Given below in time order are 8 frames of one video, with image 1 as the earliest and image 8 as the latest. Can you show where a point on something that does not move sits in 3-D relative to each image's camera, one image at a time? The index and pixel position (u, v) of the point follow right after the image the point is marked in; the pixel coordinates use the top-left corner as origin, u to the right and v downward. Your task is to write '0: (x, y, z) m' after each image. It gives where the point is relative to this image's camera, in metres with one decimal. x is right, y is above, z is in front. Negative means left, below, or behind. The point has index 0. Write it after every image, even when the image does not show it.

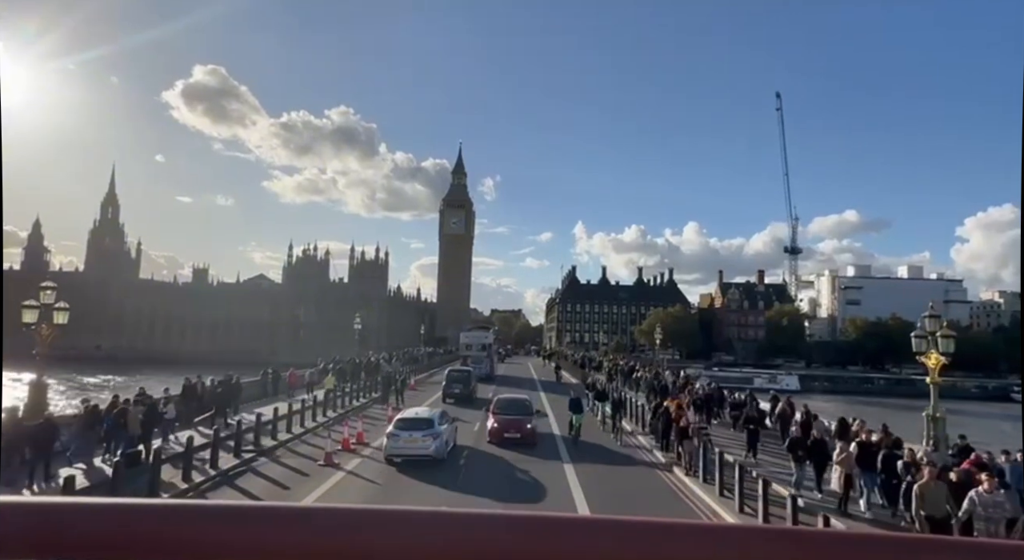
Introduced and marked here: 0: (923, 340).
0: (+8.6, -1.3, +14.8) m
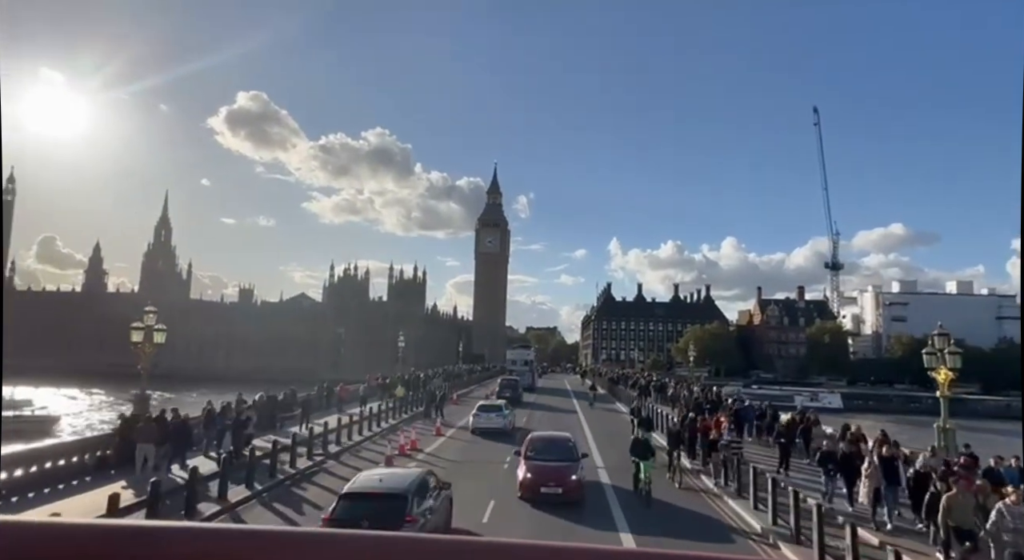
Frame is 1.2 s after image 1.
0: (+9.4, -1.7, +15.6) m
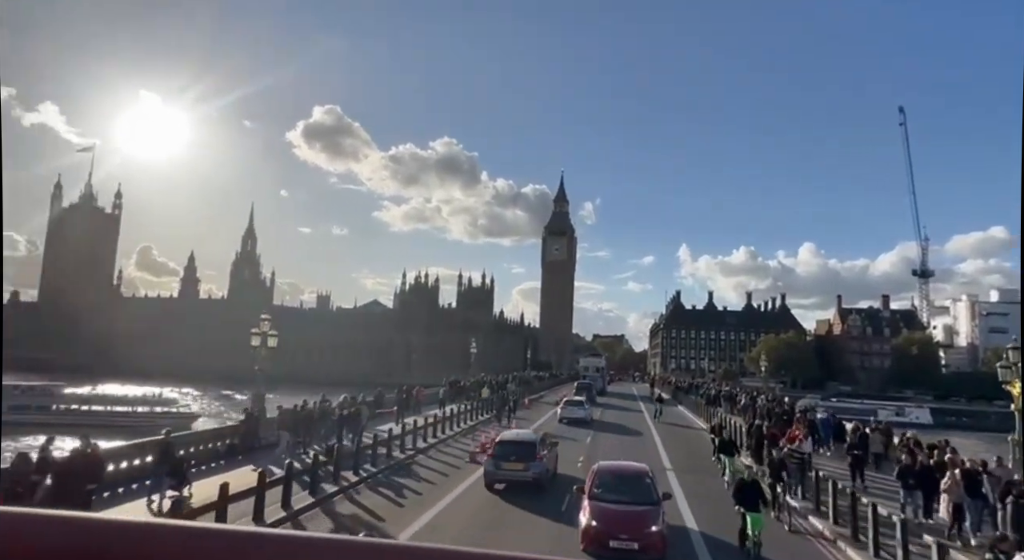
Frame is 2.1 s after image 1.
0: (+11.1, -2.0, +15.6) m
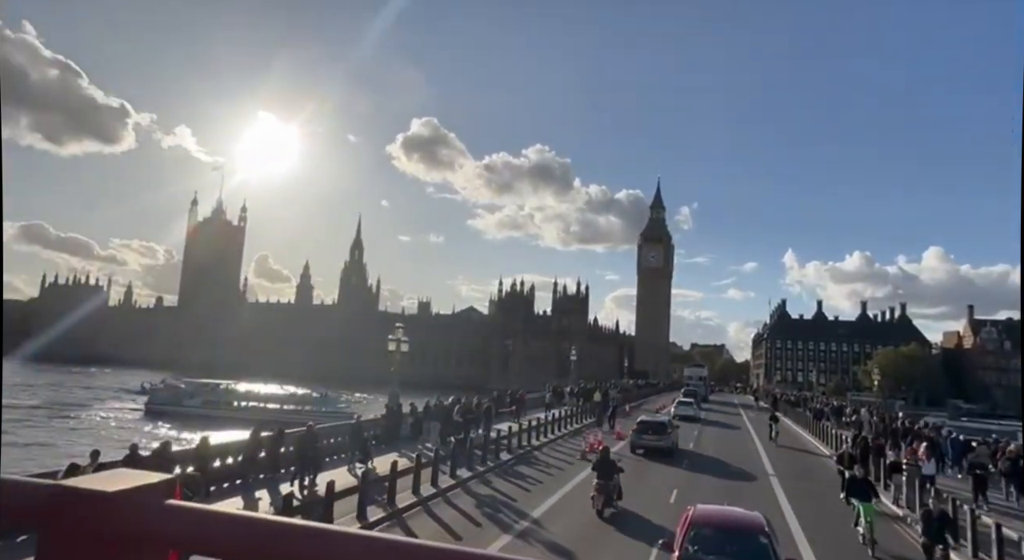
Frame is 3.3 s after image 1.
0: (+13.4, -2.2, +15.0) m
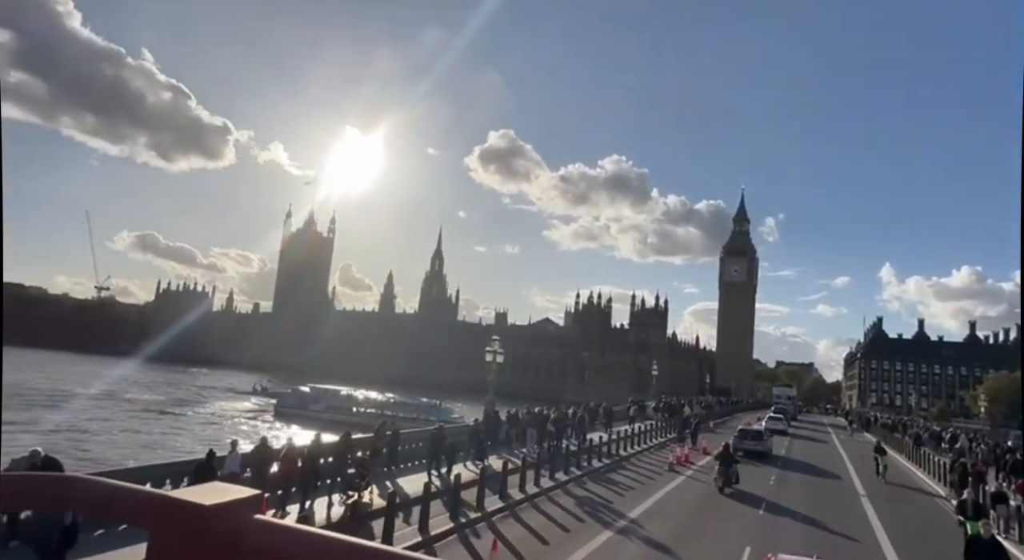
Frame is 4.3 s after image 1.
0: (+15.2, -2.7, +13.7) m
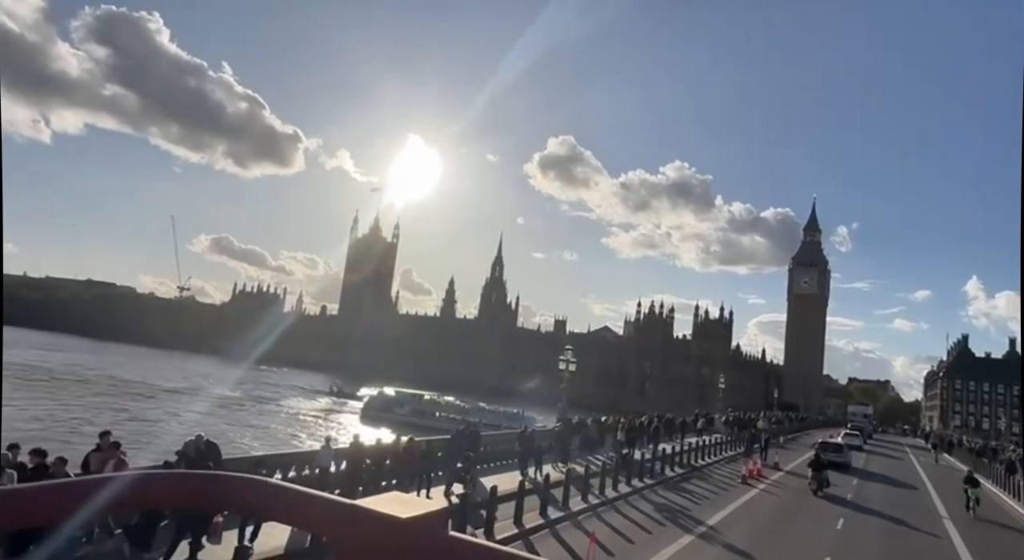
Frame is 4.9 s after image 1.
0: (+16.5, -3.1, +12.4) m
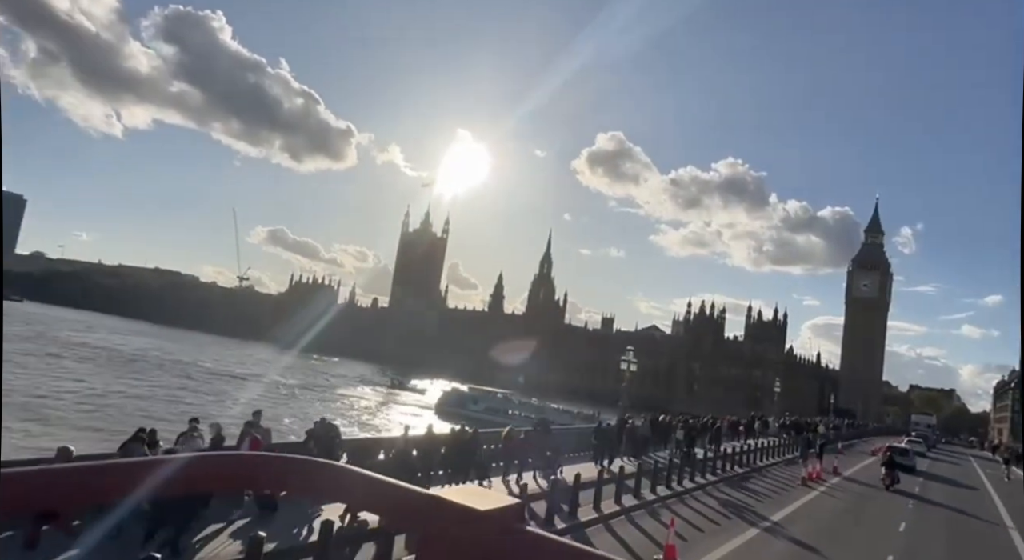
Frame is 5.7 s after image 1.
0: (+17.4, -3.4, +11.2) m
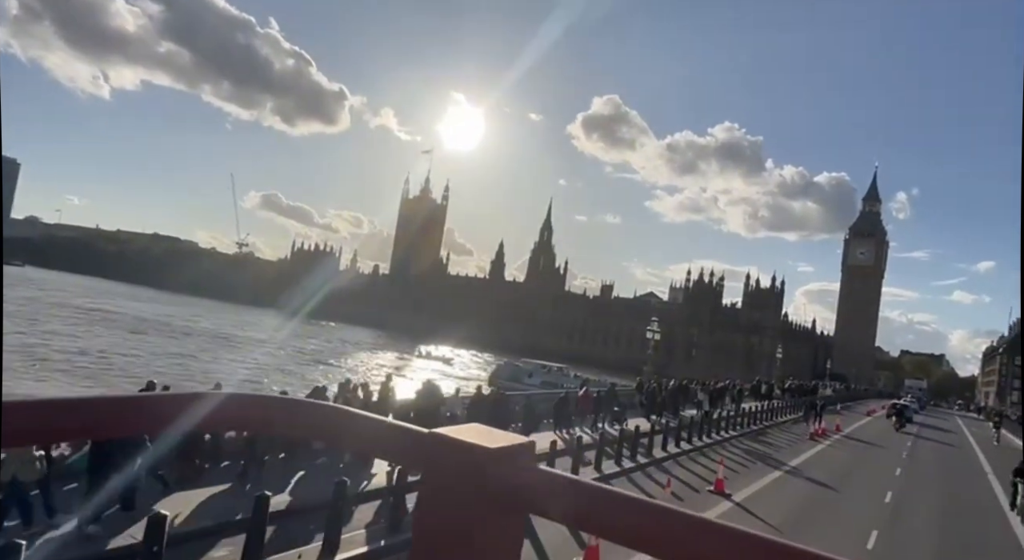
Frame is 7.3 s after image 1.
0: (+17.9, -3.0, +12.4) m
